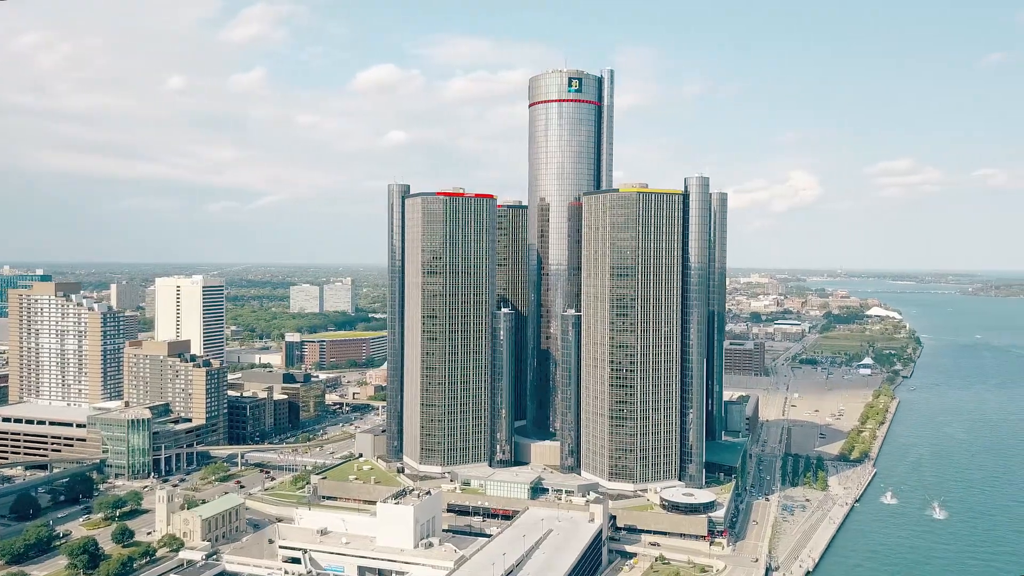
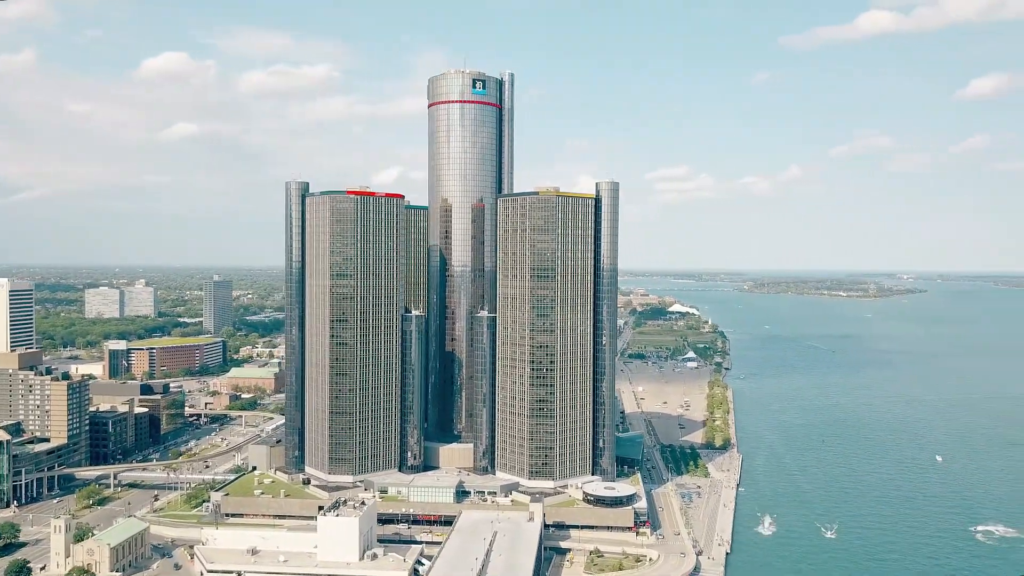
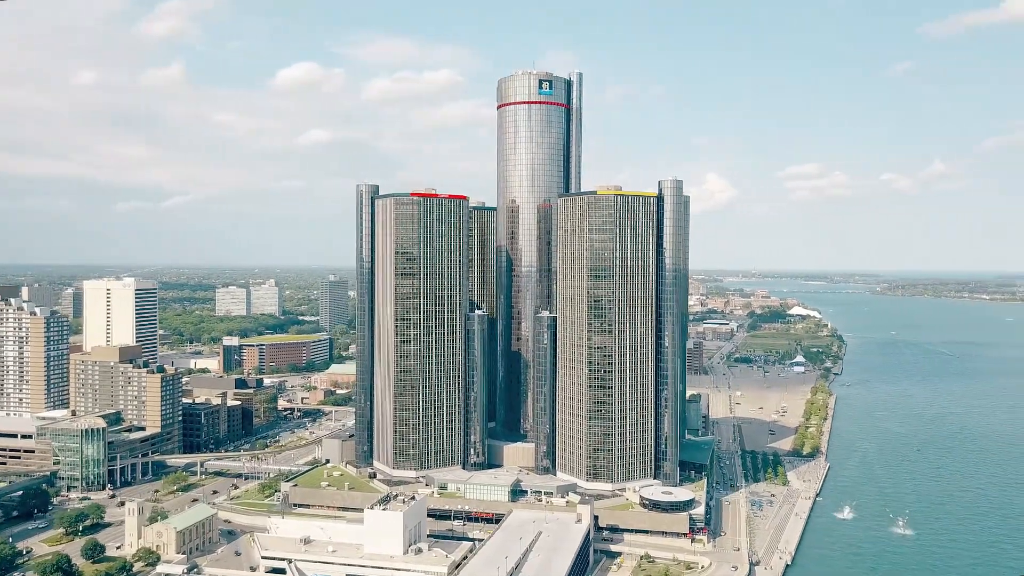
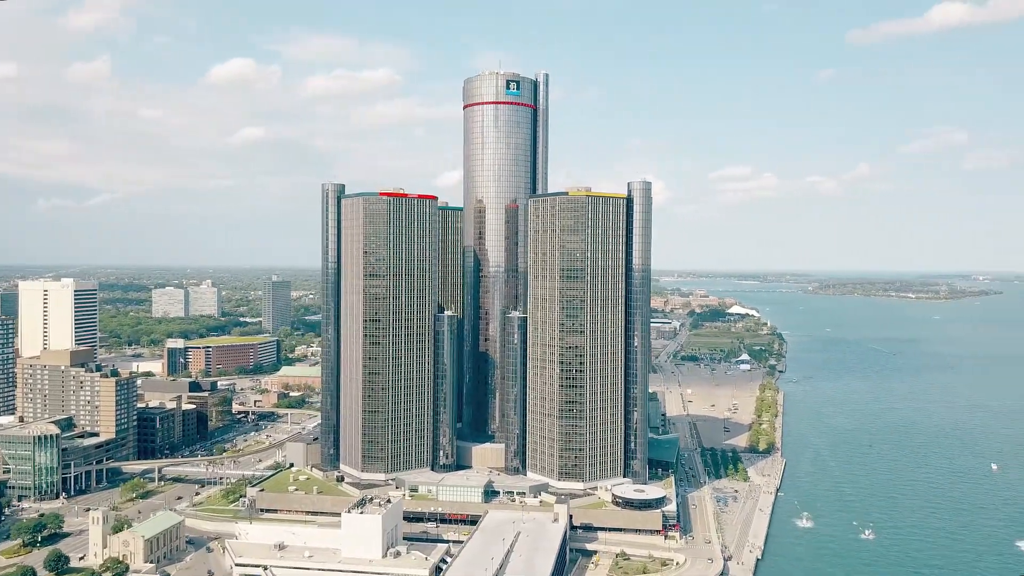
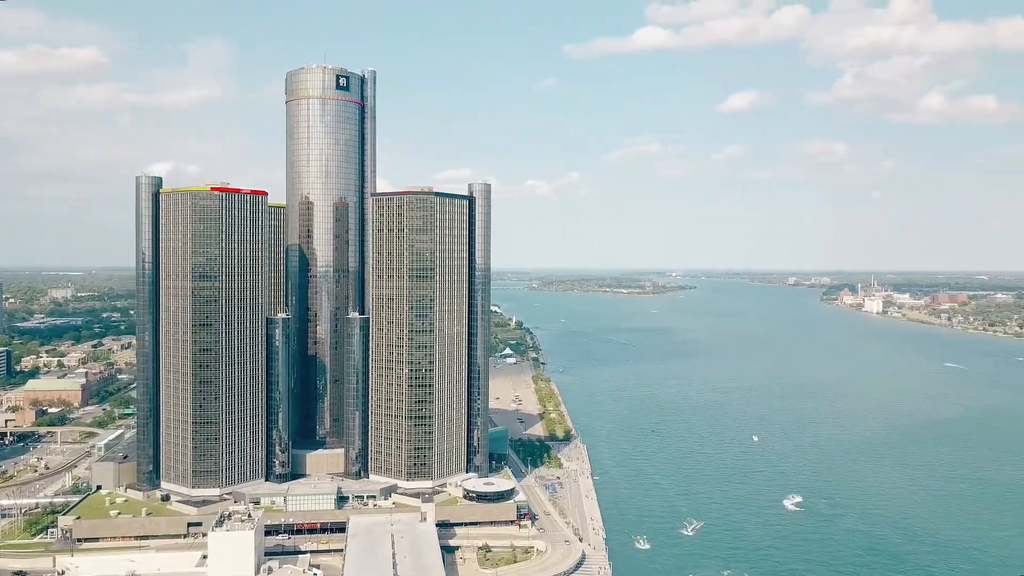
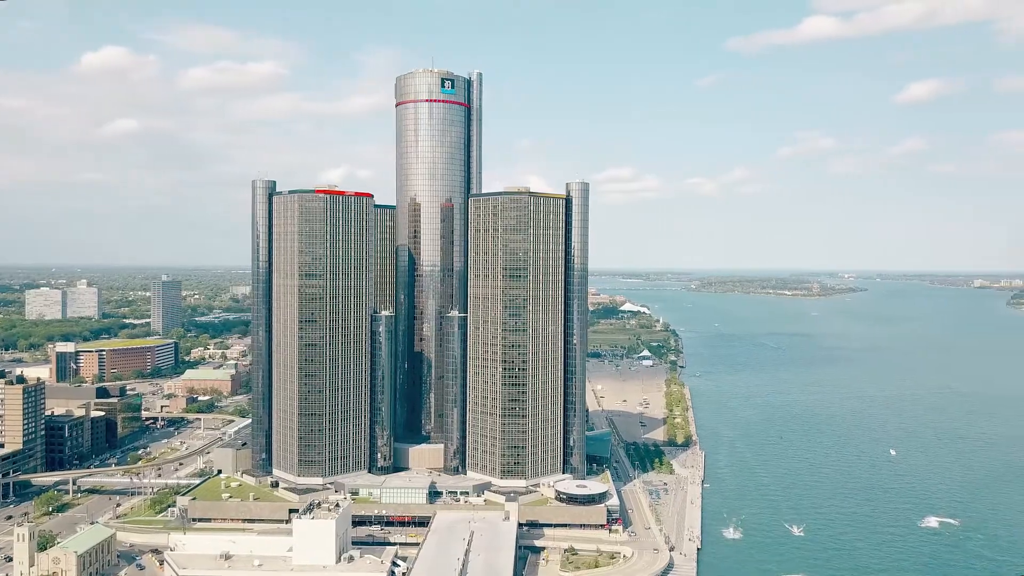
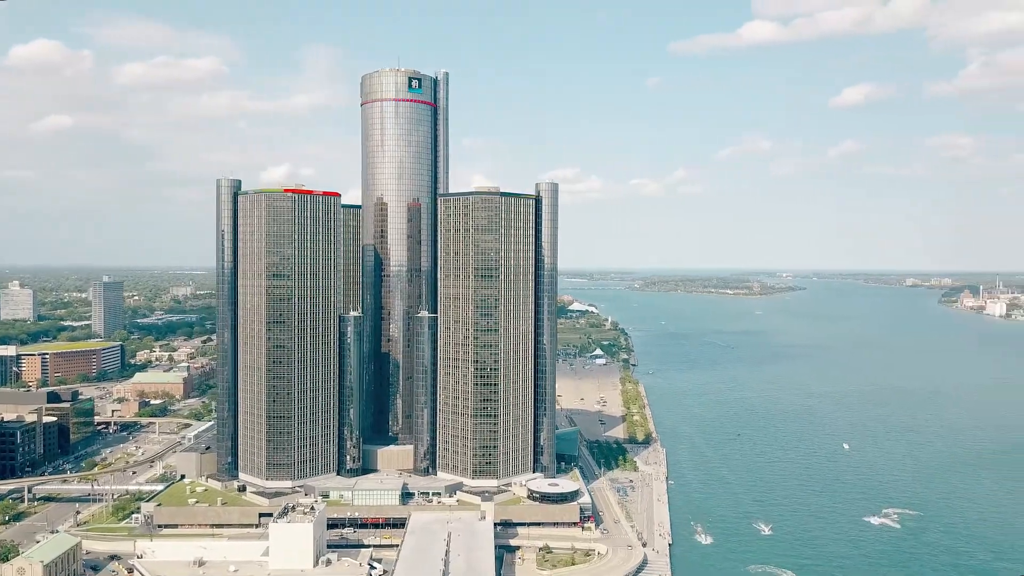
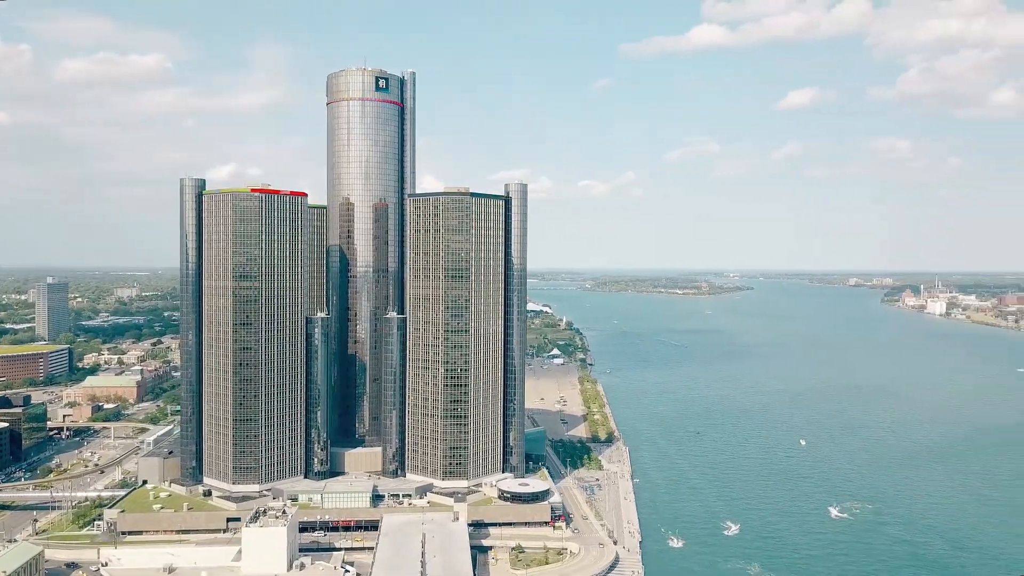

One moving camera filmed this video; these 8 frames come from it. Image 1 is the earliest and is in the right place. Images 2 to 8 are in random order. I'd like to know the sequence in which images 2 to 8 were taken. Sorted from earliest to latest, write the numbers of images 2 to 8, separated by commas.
3, 4, 2, 6, 7, 8, 5
